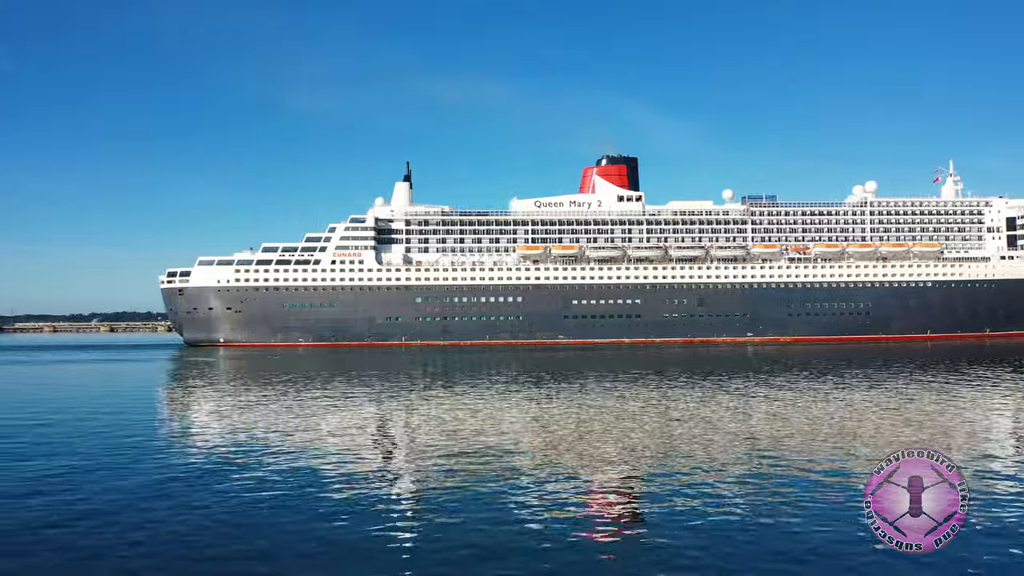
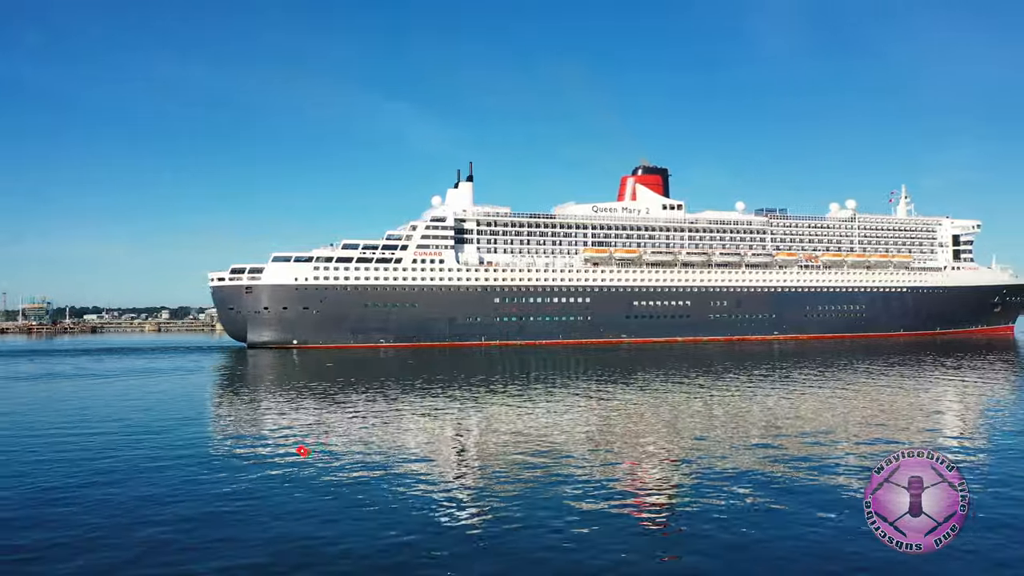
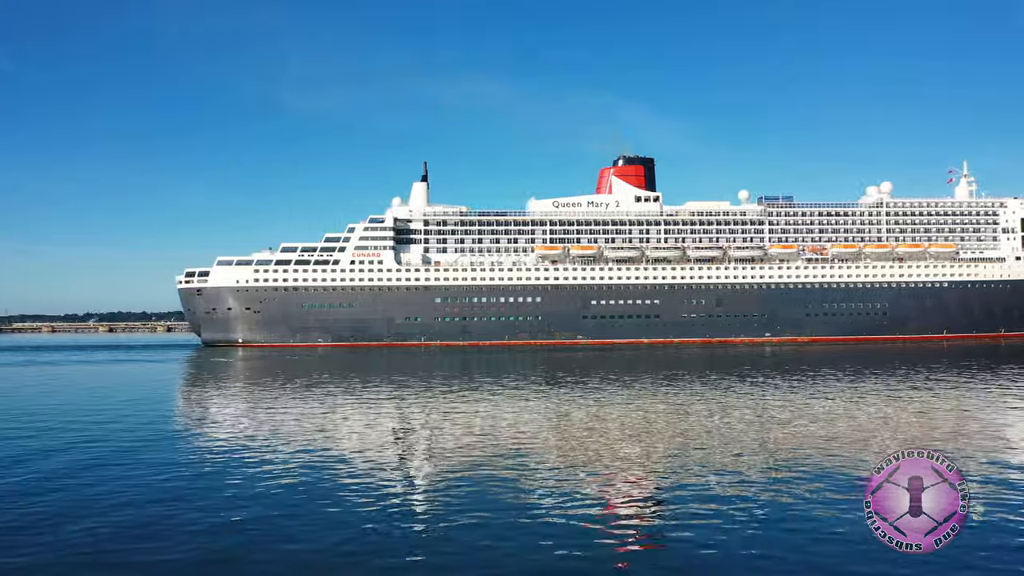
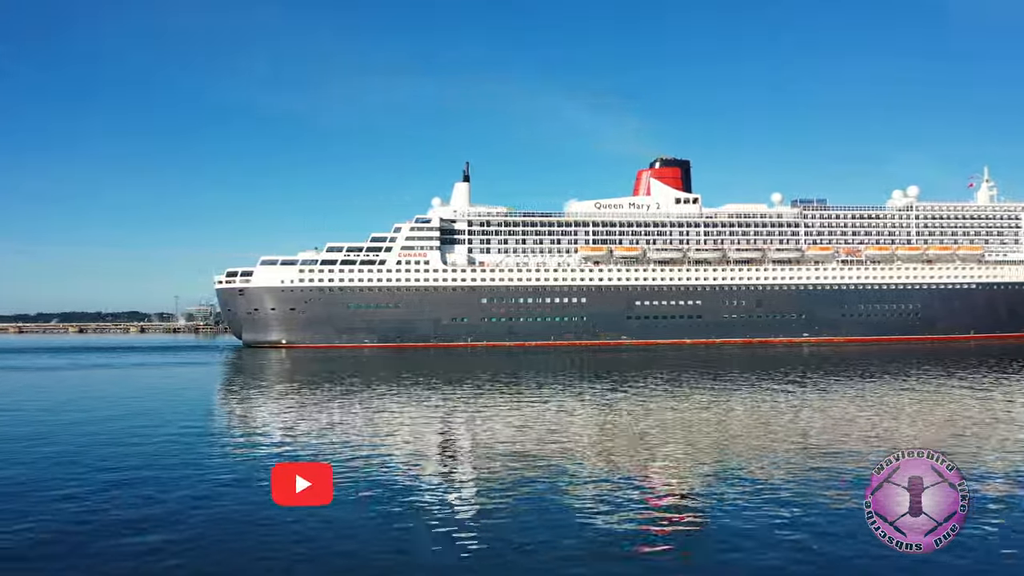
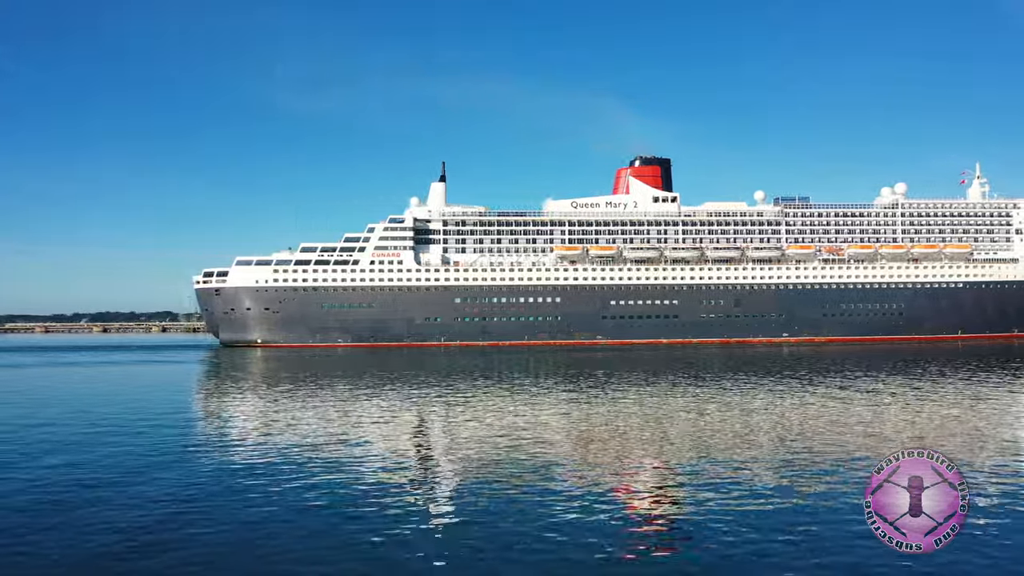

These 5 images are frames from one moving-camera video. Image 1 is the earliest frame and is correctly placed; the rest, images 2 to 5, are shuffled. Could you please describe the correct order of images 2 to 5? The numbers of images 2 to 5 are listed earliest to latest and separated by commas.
3, 5, 4, 2
